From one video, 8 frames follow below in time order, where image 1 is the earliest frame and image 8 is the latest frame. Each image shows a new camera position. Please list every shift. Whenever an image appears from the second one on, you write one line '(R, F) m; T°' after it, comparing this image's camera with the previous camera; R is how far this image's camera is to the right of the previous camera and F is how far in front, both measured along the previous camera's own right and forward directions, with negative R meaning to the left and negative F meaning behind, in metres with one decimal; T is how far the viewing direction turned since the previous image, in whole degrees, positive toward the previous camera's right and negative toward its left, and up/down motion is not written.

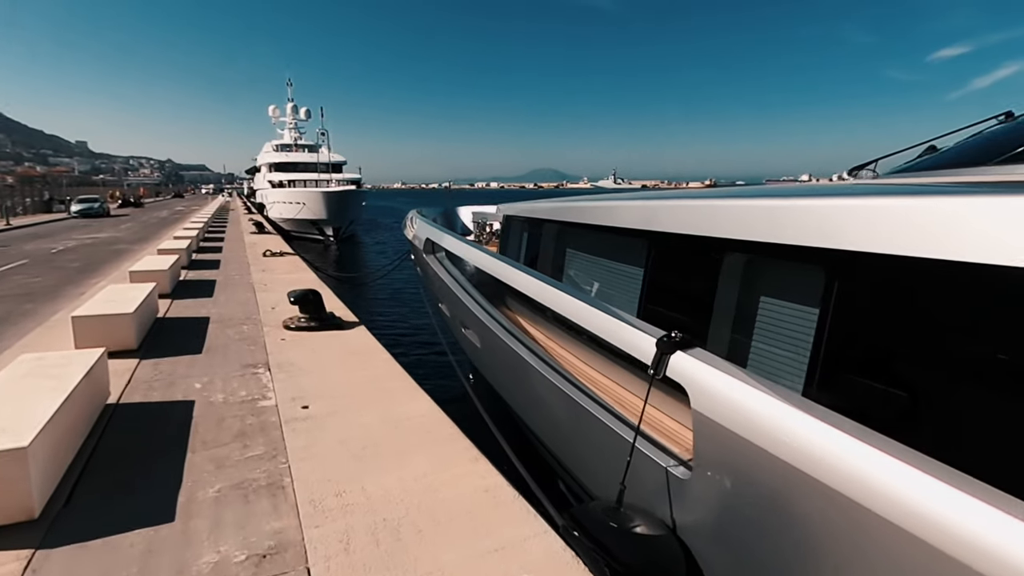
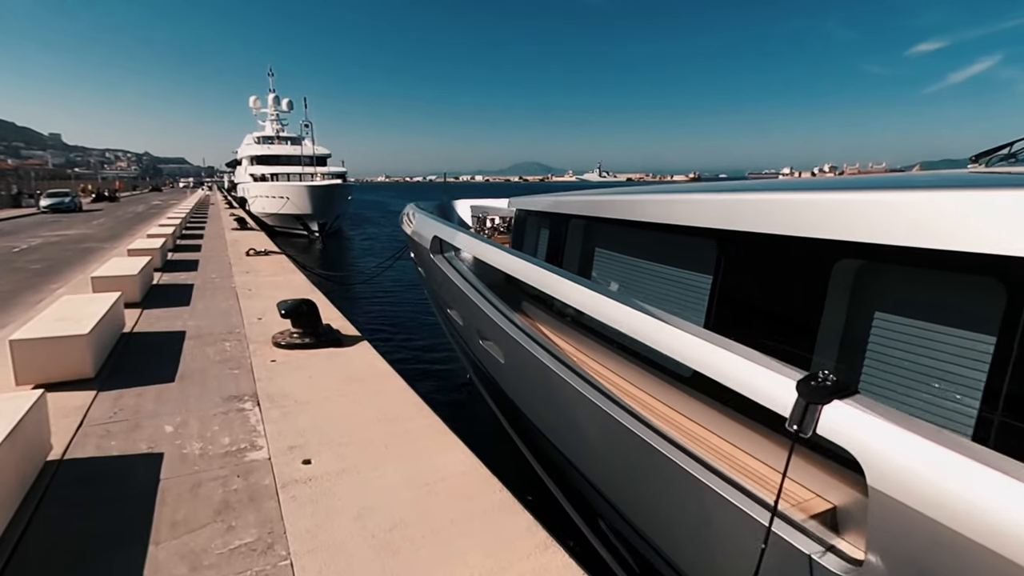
(-0.4, +0.7) m; +2°
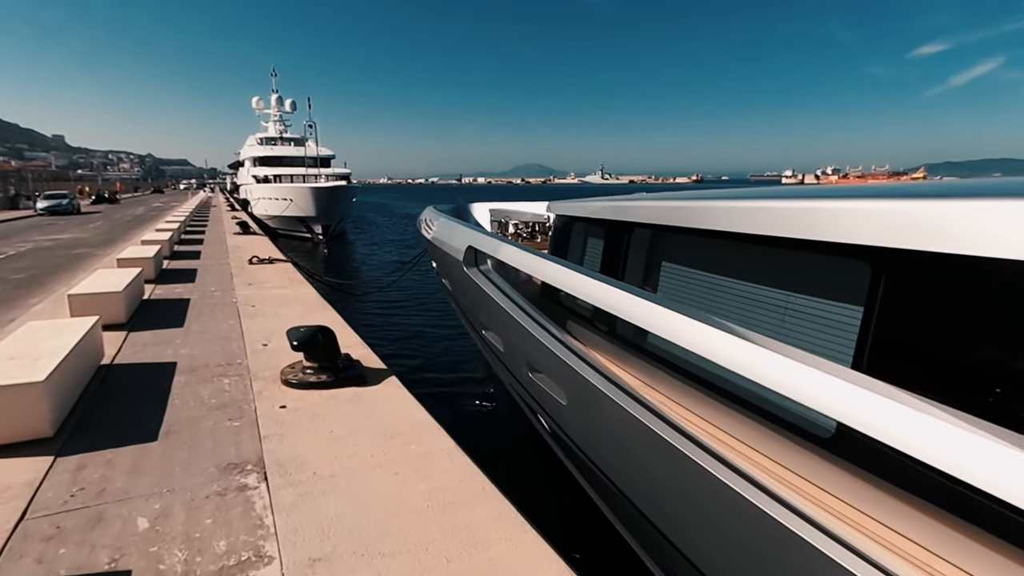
(-0.4, +0.8) m; 0°
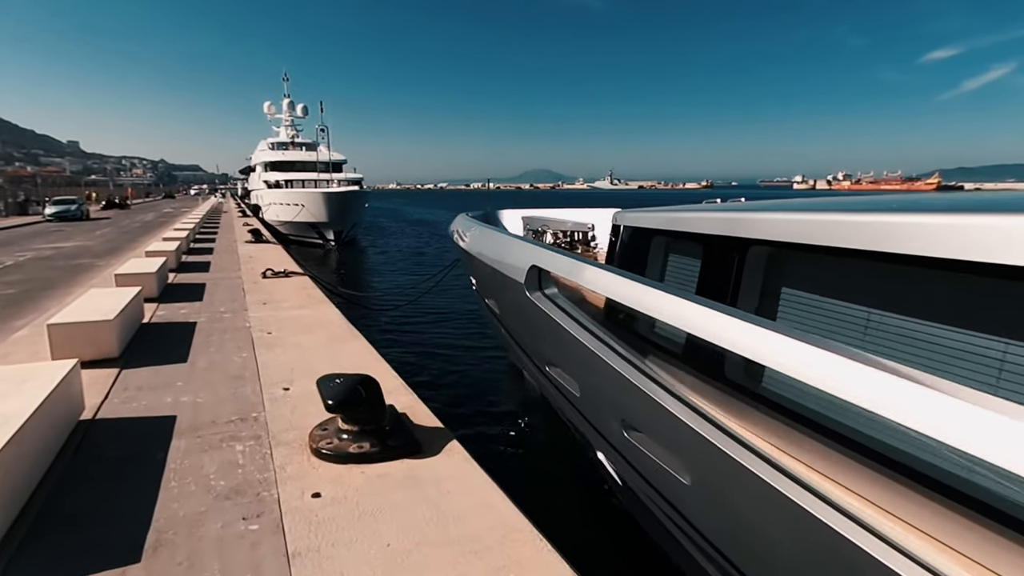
(-0.5, +0.9) m; -1°
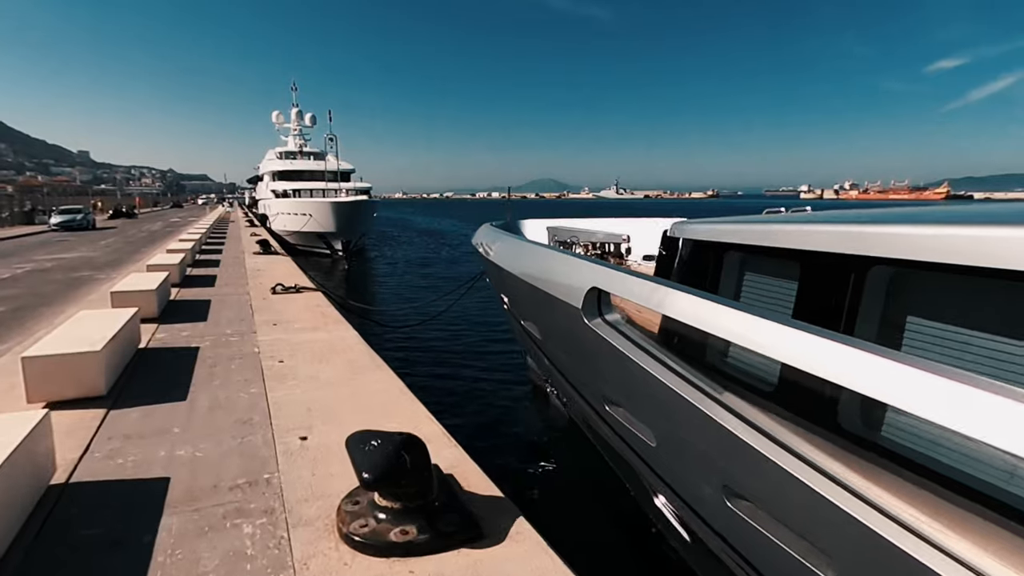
(-0.3, +0.6) m; -1°
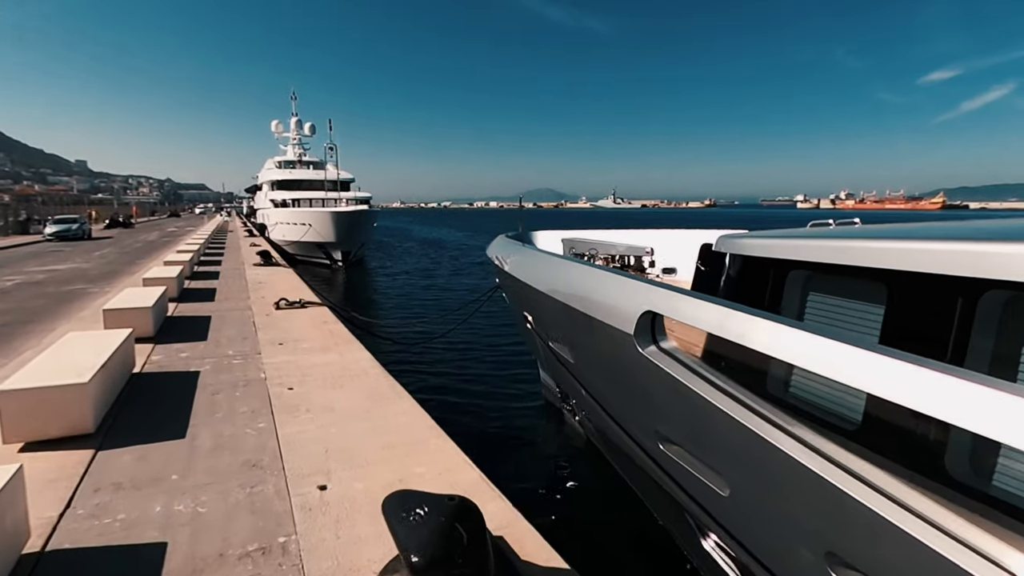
(-0.3, +0.4) m; 0°
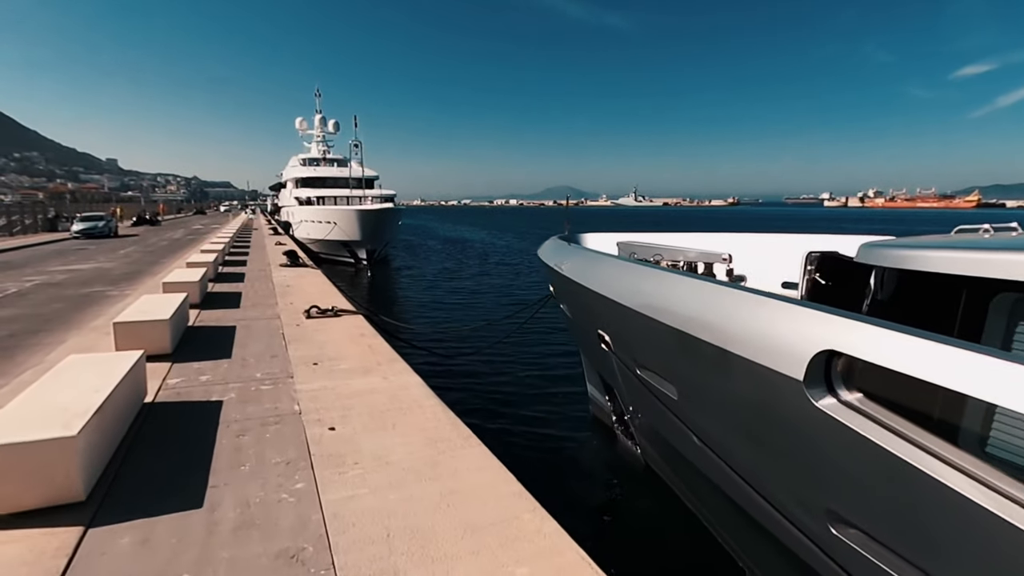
(-0.4, +0.8) m; -2°
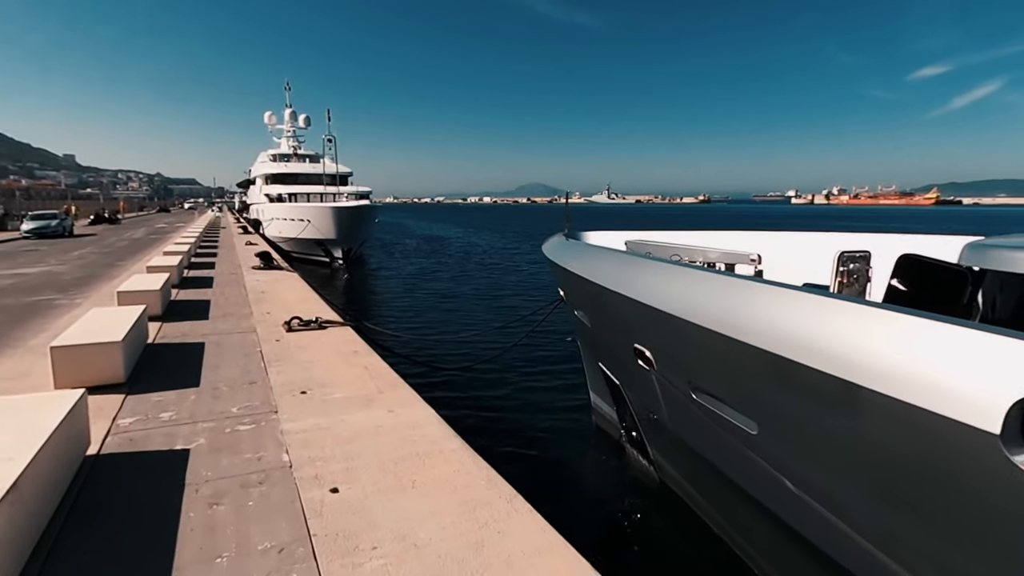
(-0.4, +0.7) m; +3°
